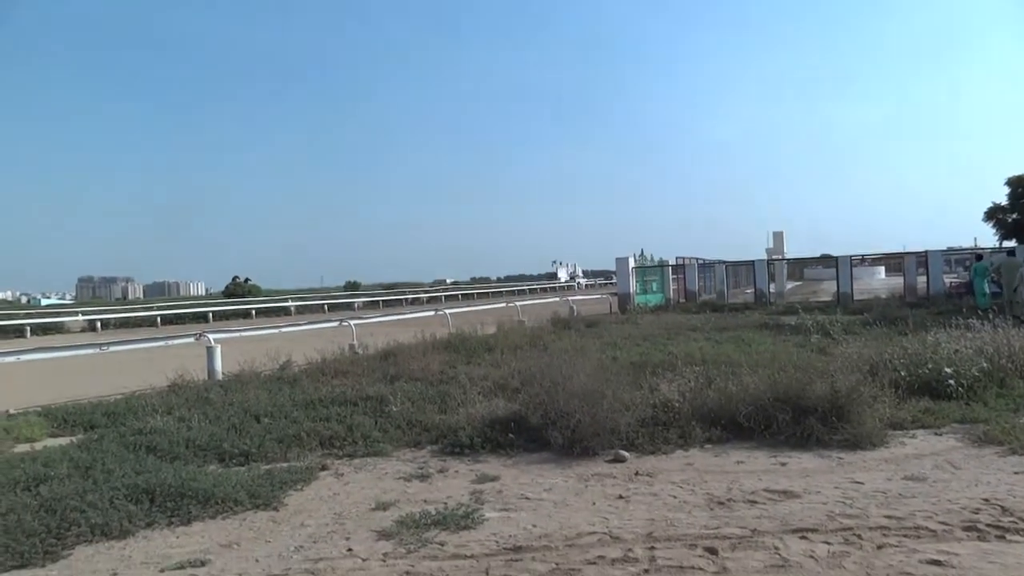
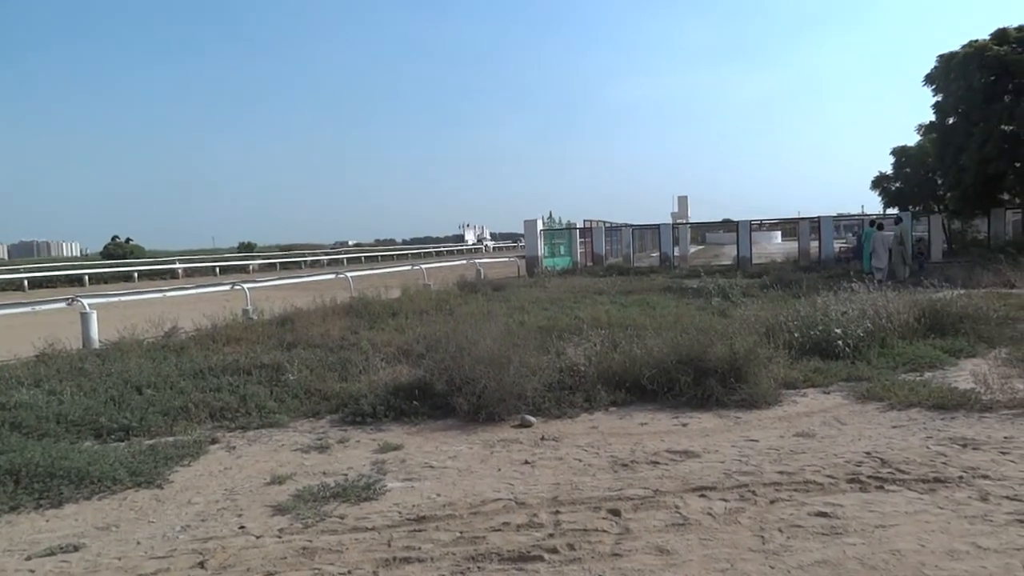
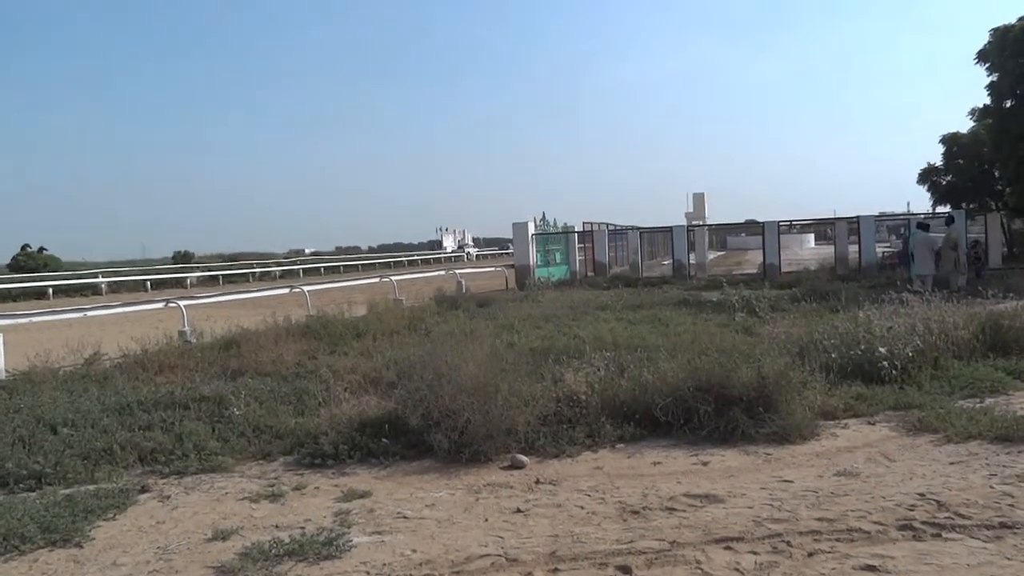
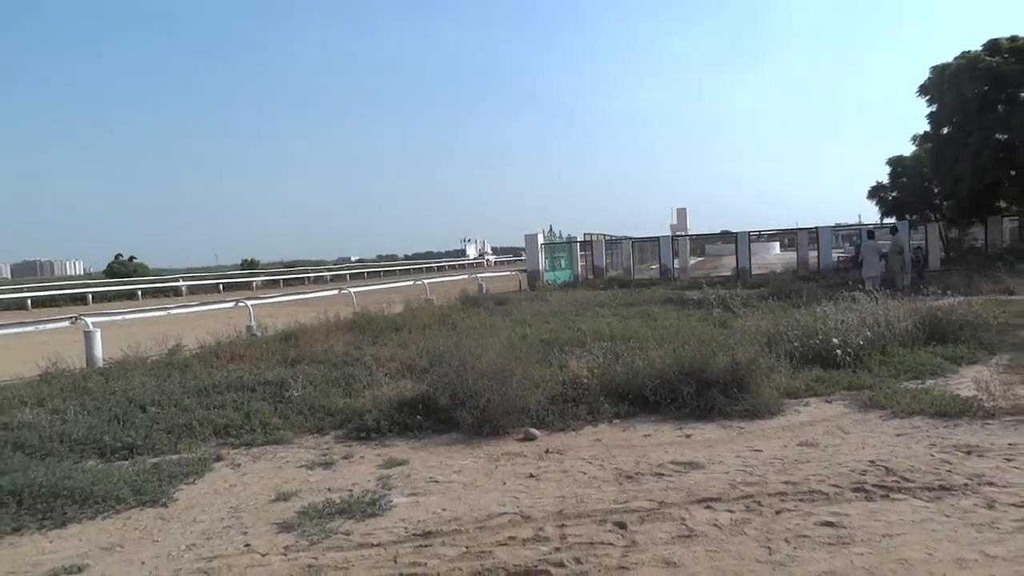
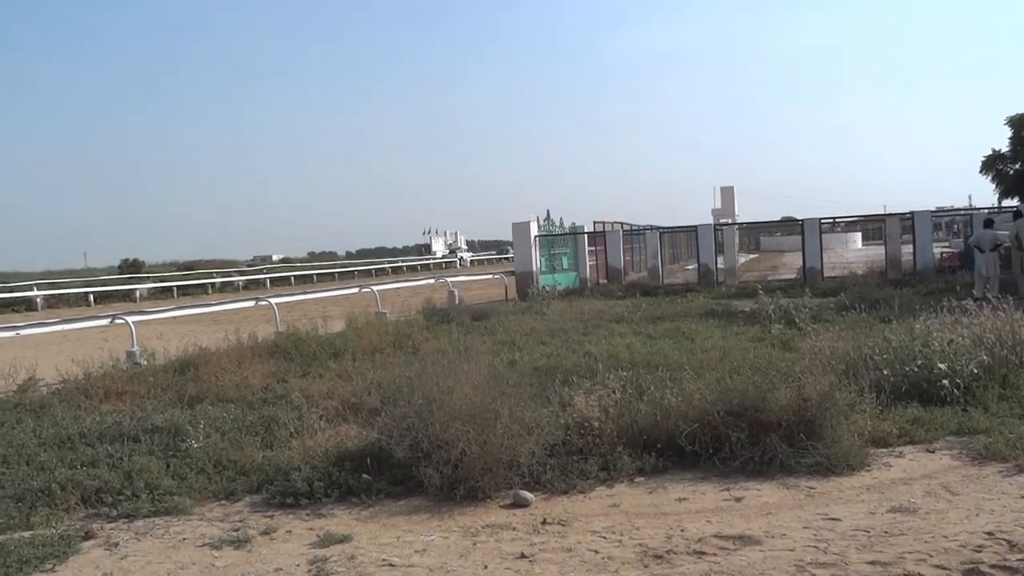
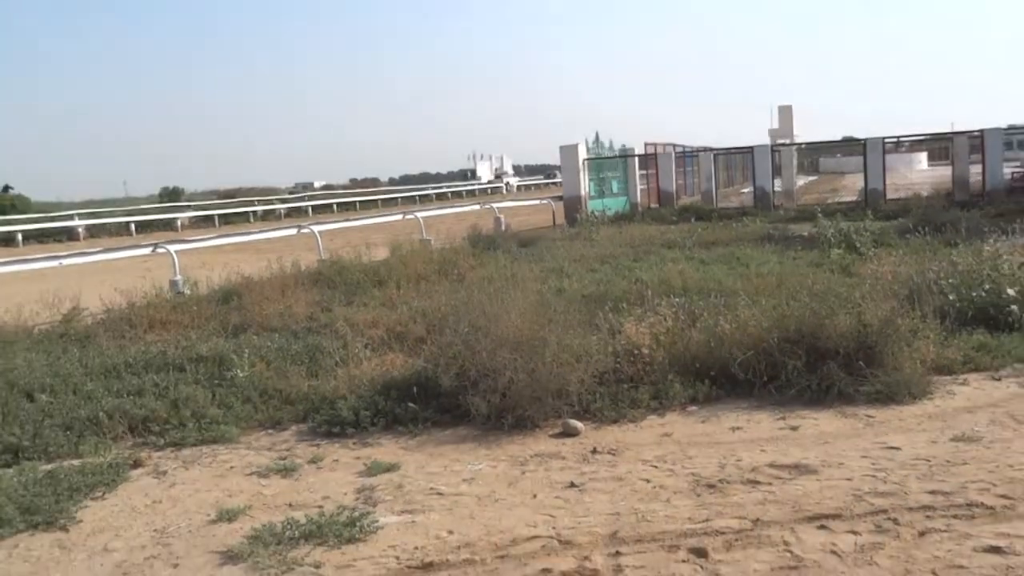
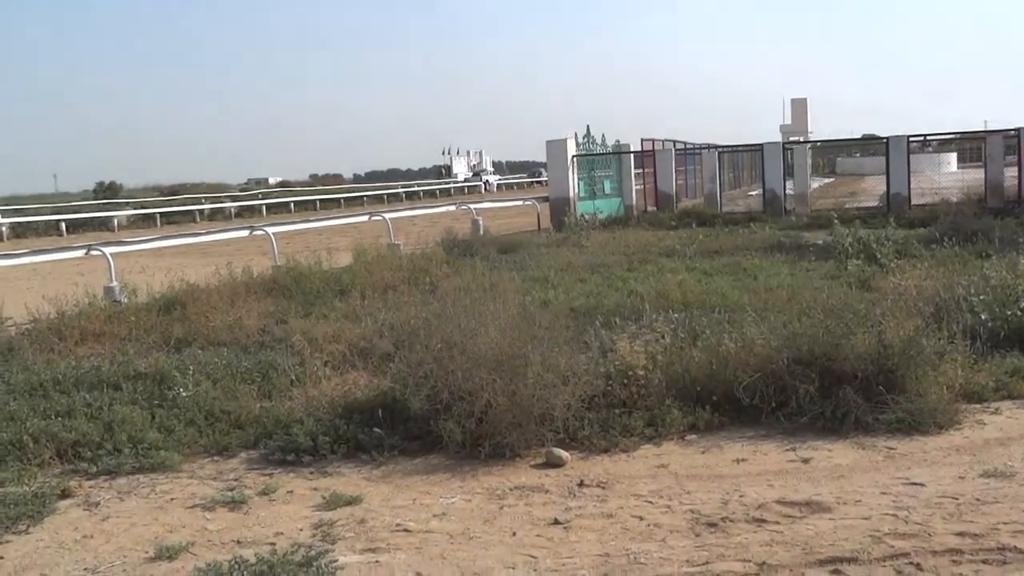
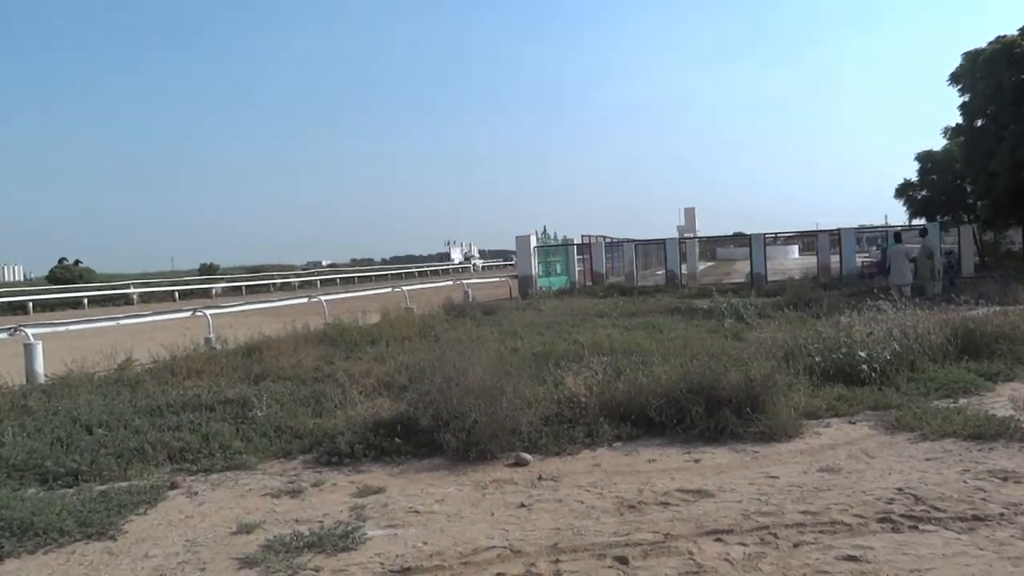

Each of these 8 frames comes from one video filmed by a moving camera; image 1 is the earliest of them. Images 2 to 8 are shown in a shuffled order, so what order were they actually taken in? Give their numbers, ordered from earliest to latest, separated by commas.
2, 8, 4, 3, 5, 7, 6
